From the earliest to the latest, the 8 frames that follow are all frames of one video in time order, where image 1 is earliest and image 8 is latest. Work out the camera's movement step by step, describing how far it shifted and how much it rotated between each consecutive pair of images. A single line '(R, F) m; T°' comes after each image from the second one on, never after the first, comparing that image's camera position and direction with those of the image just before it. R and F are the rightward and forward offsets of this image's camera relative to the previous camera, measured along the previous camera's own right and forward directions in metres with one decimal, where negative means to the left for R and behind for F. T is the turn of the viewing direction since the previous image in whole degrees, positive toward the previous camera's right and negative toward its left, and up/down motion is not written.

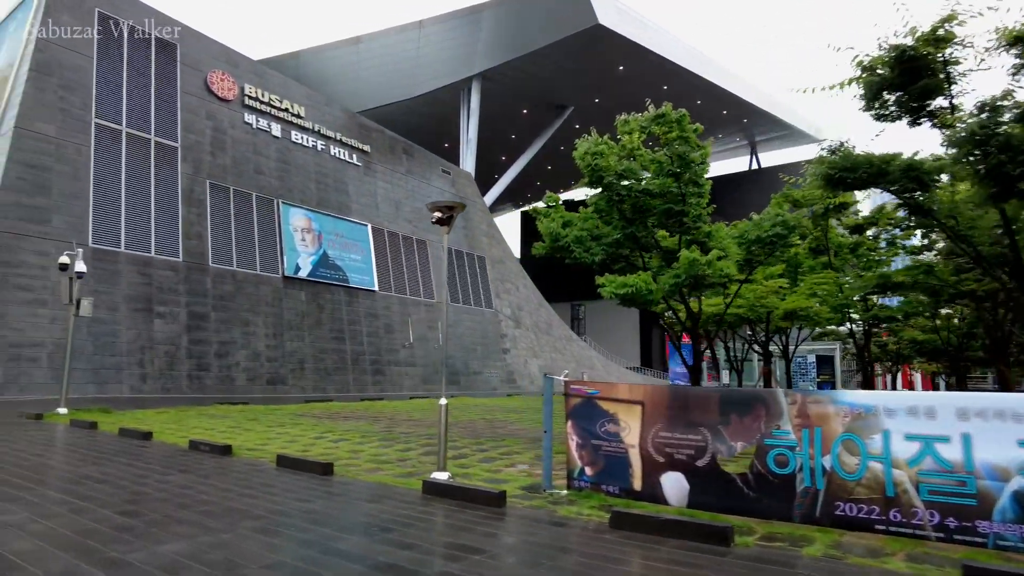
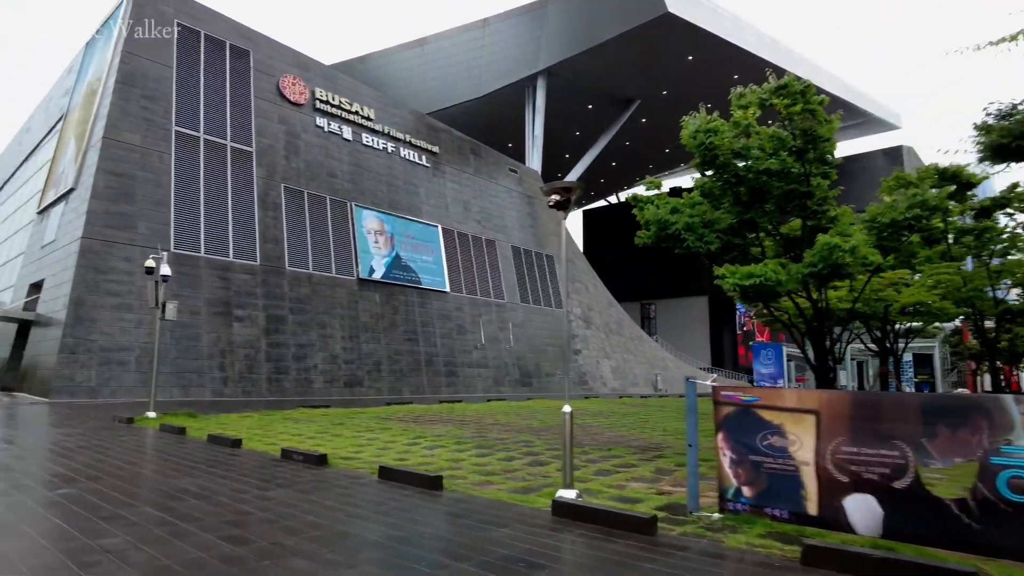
(-0.6, +0.8) m; -5°
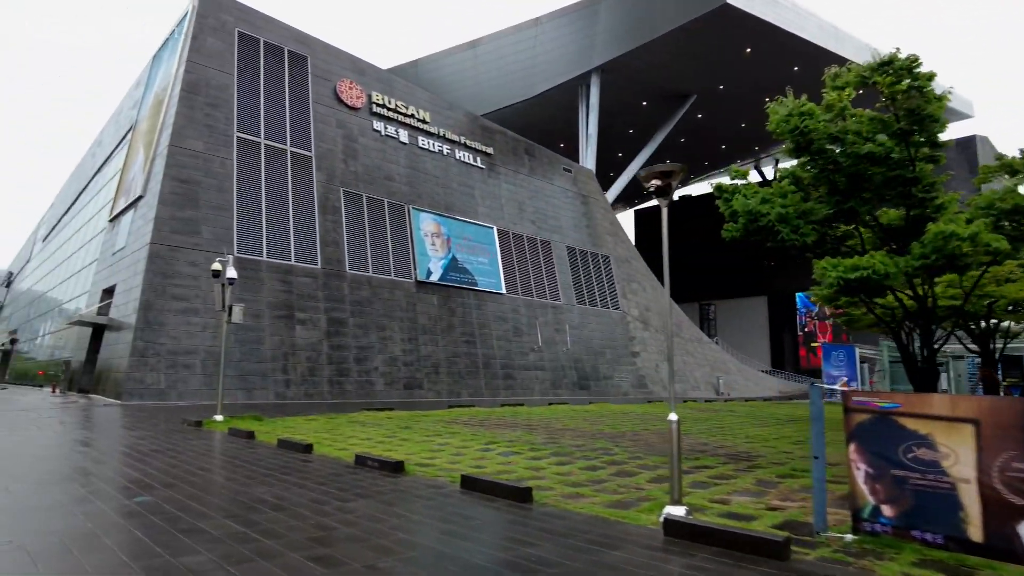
(-0.4, +0.5) m; -4°
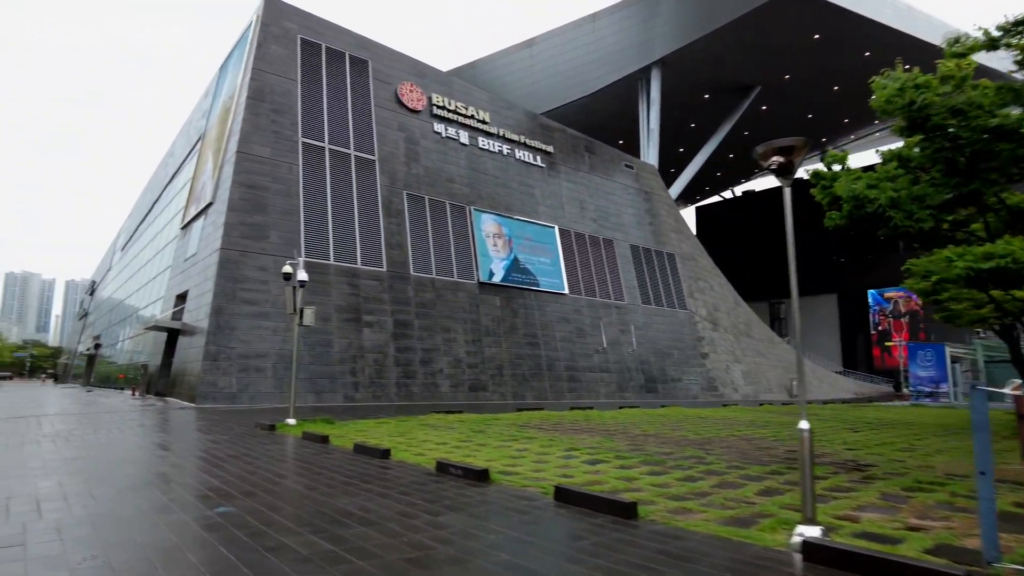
(-0.3, +0.5) m; -5°
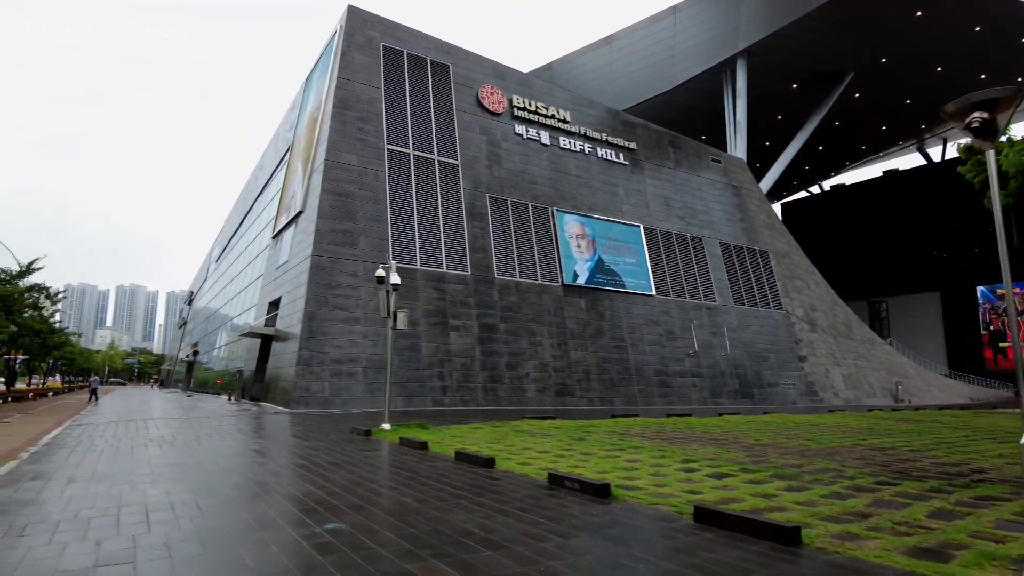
(-0.4, +0.6) m; -6°
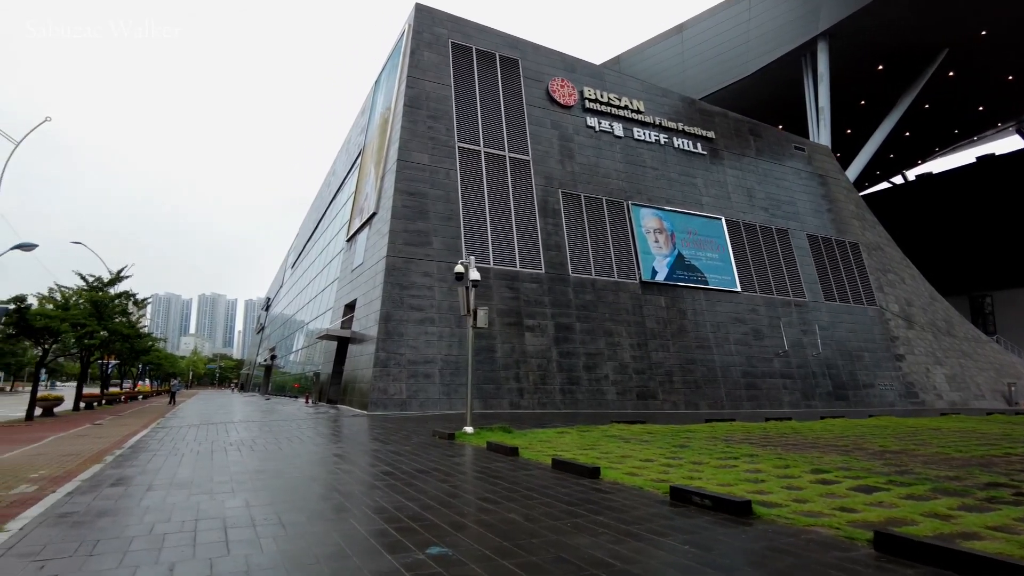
(-0.4, +0.8) m; -6°
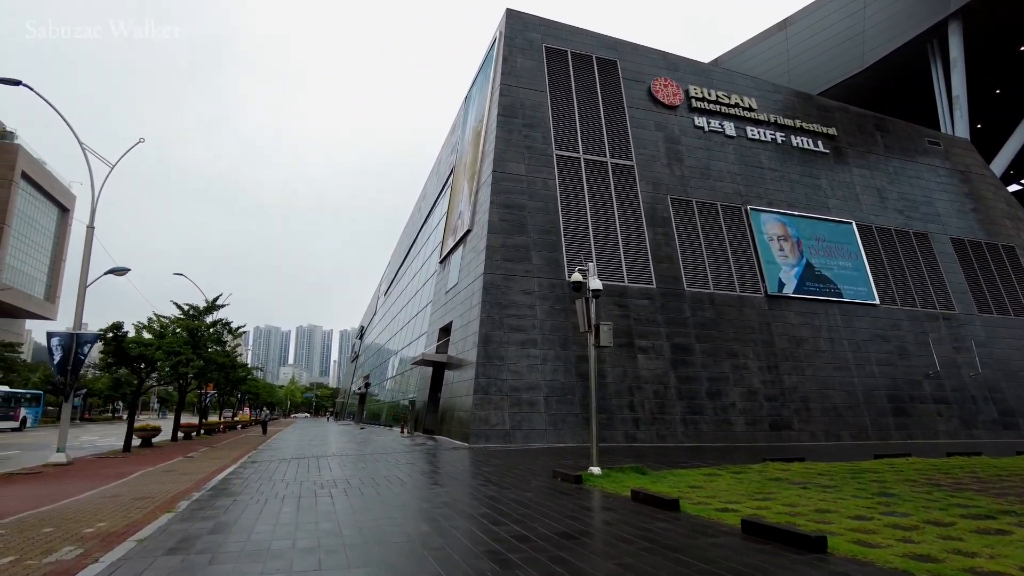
(-0.7, +1.9) m; -7°
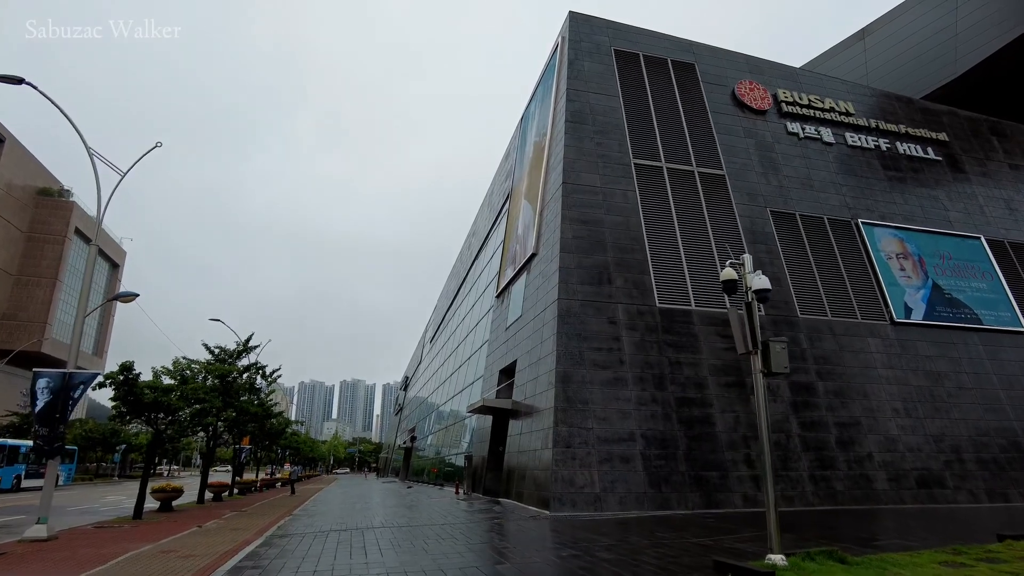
(-1.0, +3.2) m; -3°
